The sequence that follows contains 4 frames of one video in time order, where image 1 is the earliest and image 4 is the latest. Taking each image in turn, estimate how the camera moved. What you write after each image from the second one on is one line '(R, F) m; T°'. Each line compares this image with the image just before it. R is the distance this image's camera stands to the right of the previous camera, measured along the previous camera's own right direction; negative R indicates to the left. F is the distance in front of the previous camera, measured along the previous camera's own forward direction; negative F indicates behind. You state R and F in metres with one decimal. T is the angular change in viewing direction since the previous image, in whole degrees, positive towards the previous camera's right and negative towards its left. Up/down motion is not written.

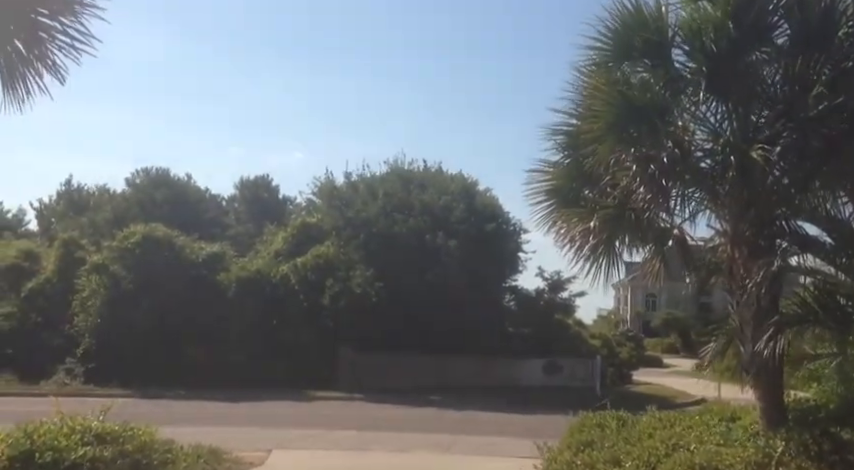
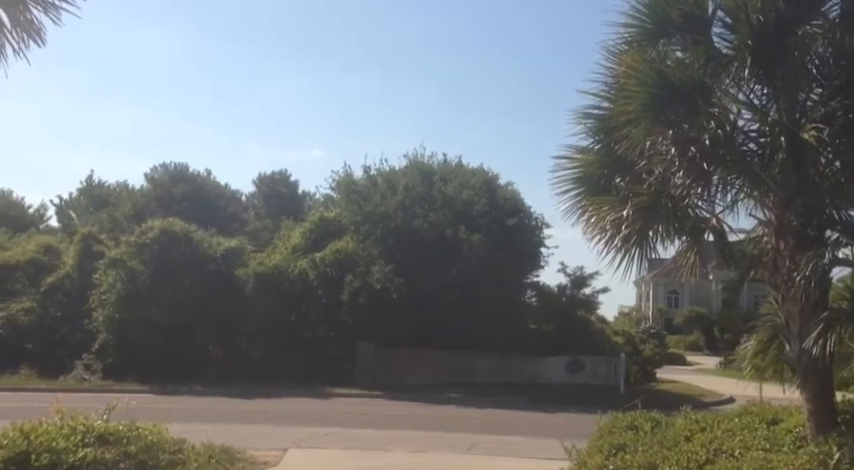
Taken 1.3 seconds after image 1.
(0.0, +0.5) m; -1°
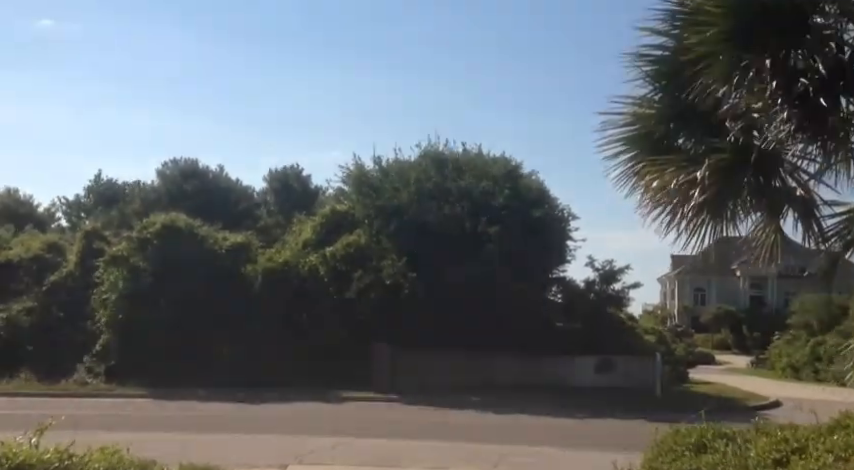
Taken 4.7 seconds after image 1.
(0.0, +1.7) m; -1°
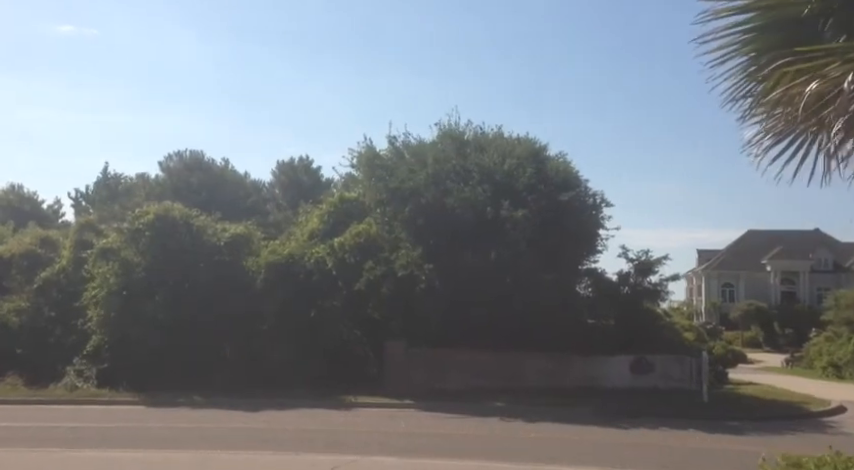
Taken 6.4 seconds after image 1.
(0.0, +2.3) m; -1°
